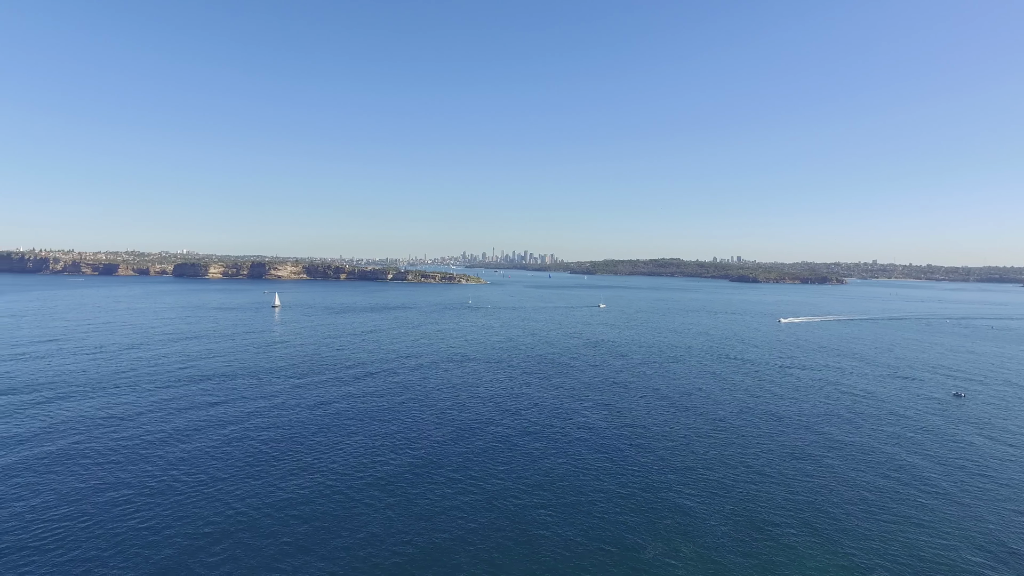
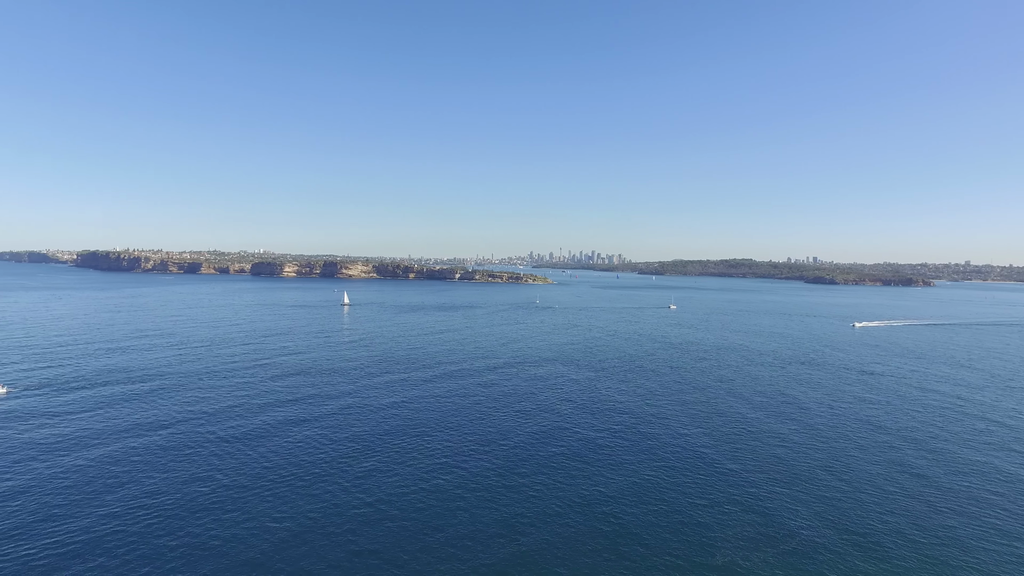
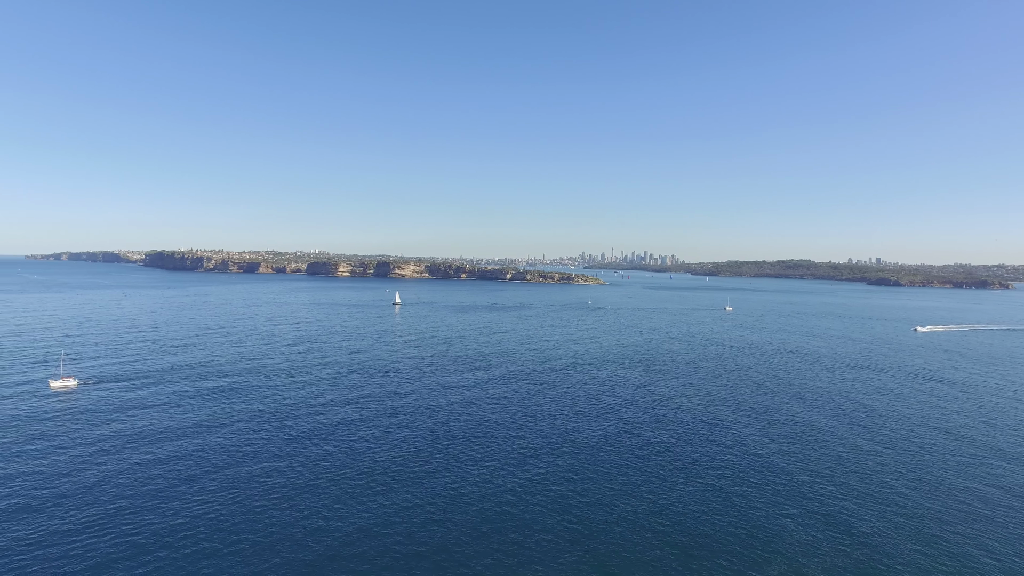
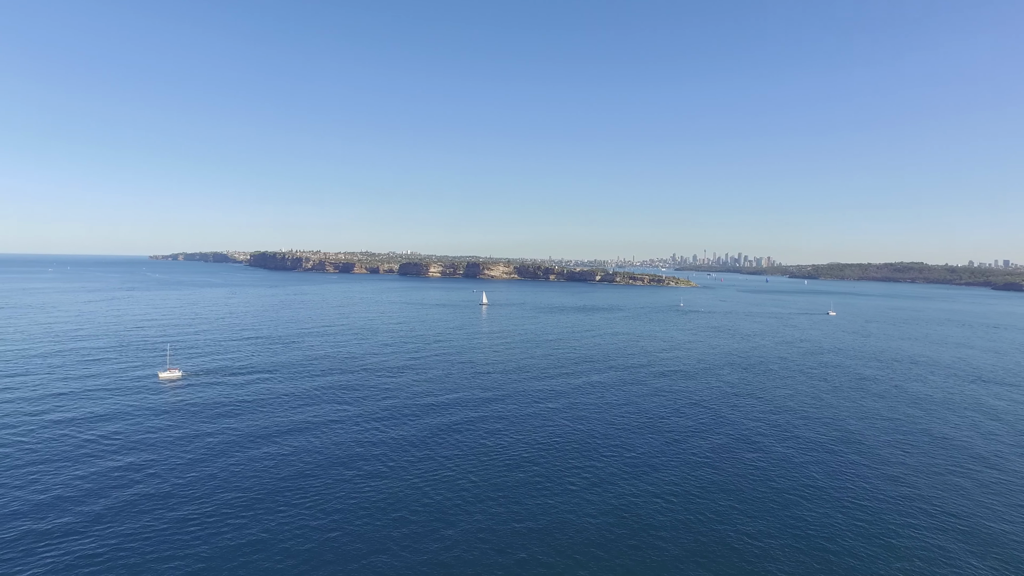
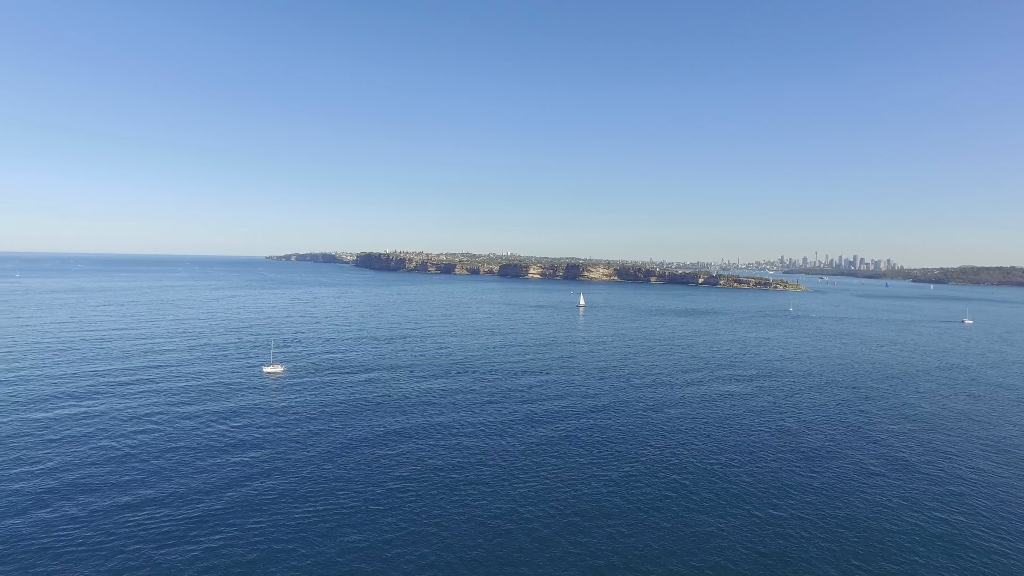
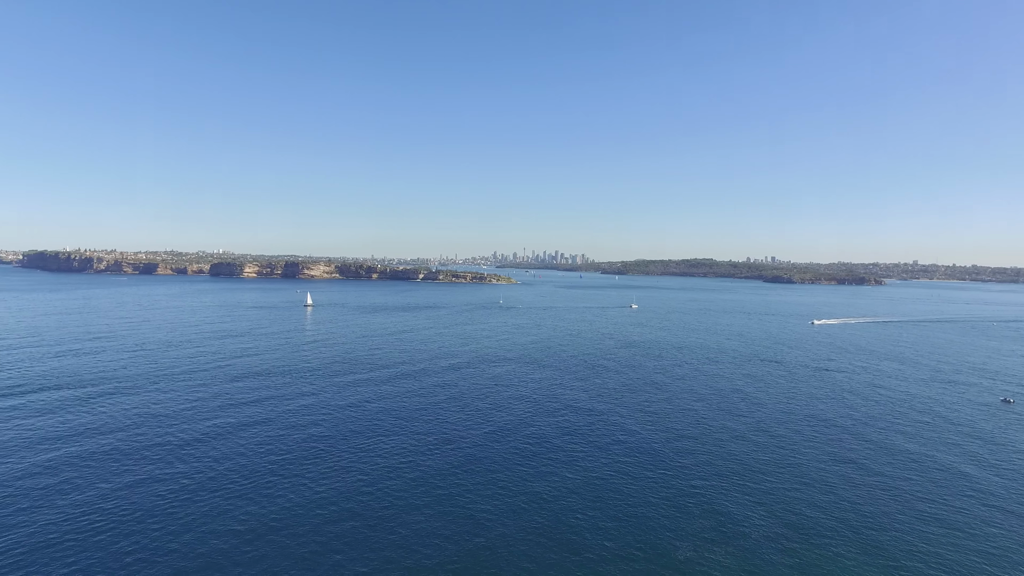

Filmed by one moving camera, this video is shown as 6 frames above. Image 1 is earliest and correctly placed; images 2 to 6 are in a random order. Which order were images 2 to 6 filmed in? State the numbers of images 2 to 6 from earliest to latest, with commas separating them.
6, 2, 3, 4, 5
